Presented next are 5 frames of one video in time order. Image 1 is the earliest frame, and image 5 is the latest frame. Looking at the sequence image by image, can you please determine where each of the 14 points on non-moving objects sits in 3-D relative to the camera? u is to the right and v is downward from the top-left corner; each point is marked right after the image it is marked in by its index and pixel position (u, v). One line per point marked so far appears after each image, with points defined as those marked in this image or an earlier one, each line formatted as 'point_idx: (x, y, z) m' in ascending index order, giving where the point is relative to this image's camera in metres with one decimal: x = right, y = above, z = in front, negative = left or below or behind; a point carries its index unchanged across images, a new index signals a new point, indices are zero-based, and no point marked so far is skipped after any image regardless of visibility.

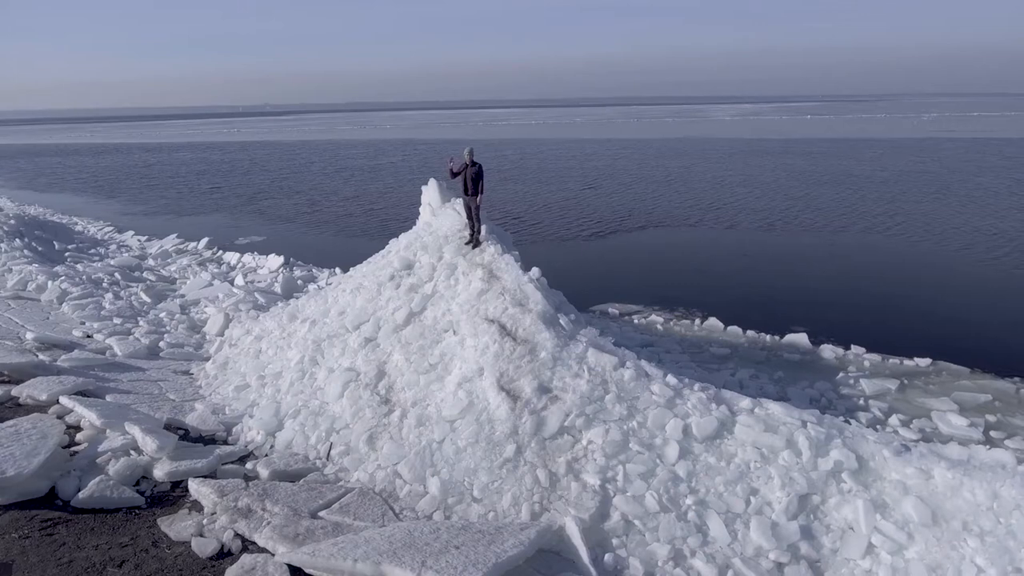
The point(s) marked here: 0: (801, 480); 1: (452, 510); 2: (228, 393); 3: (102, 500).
0: (+2.8, -1.8, +5.6) m
1: (-0.6, -2.2, +5.9) m
2: (-4.2, -1.5, +8.7) m
3: (-4.1, -2.1, +5.8) m
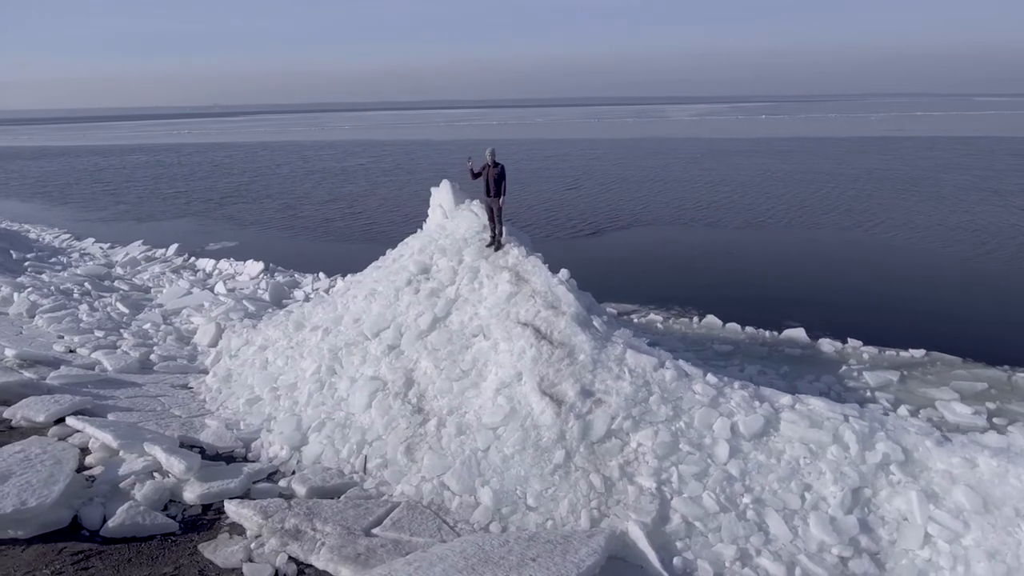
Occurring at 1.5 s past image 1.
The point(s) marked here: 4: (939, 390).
0: (+3.3, -1.8, +5.7) m
1: (0.0, -2.3, +5.7) m
2: (-3.9, -1.7, +8.3) m
3: (-3.5, -2.2, +5.5) m
4: (+6.9, -1.6, +9.5) m
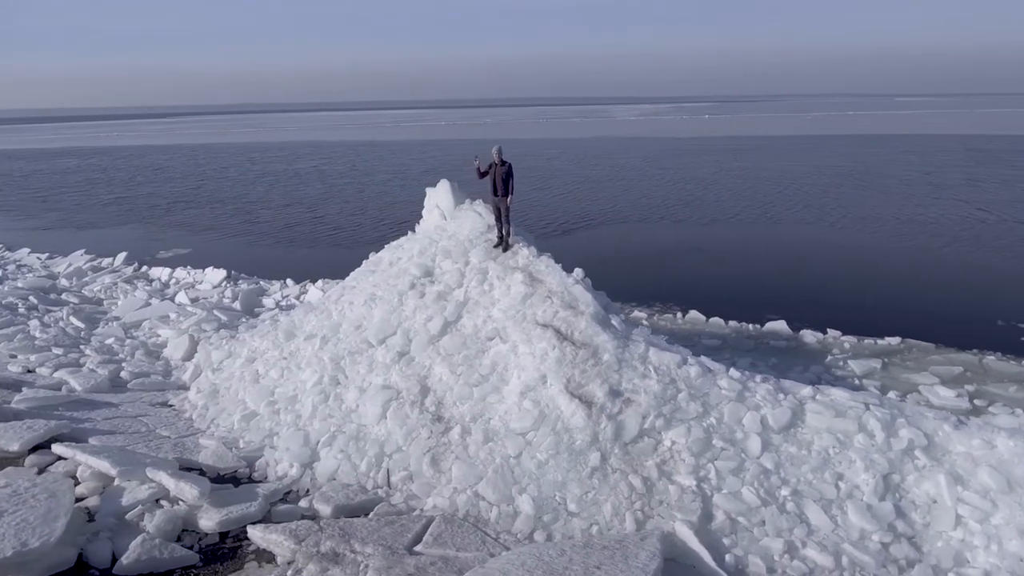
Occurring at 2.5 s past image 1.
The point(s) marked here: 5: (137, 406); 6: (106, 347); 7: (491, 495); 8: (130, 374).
0: (+3.7, -1.7, +5.9) m
1: (+0.4, -2.3, +5.6) m
2: (-3.7, -1.8, +7.8) m
3: (-3.1, -2.3, +5.0) m
4: (+6.9, -1.5, +9.9) m
5: (-5.5, -1.7, +8.6) m
6: (-7.5, -1.1, +10.9) m
7: (-0.2, -2.0, +5.8) m
8: (-6.3, -1.4, +9.6) m
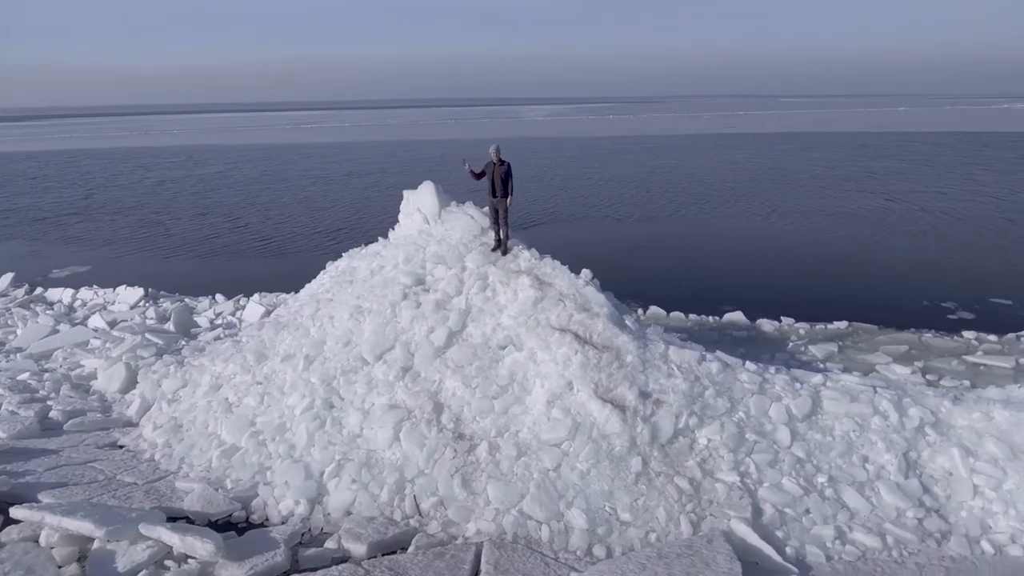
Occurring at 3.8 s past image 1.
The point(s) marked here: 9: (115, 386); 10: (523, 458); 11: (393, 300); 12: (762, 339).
0: (+4.1, -1.6, +6.1) m
1: (+0.9, -2.3, +5.3) m
2: (-3.5, -2.0, +6.9) m
3: (-2.5, -2.5, +4.2) m
4: (+6.6, -1.2, +10.7) m
5: (-5.4, -2.0, +7.4) m
6: (-7.8, -1.5, +9.3) m
7: (+0.2, -2.1, +5.5) m
8: (-6.3, -1.8, +8.3) m
9: (-6.1, -1.5, +9.1) m
10: (+0.1, -1.7, +5.9) m
11: (-1.5, -0.2, +7.5) m
12: (+5.0, -1.0, +11.6) m
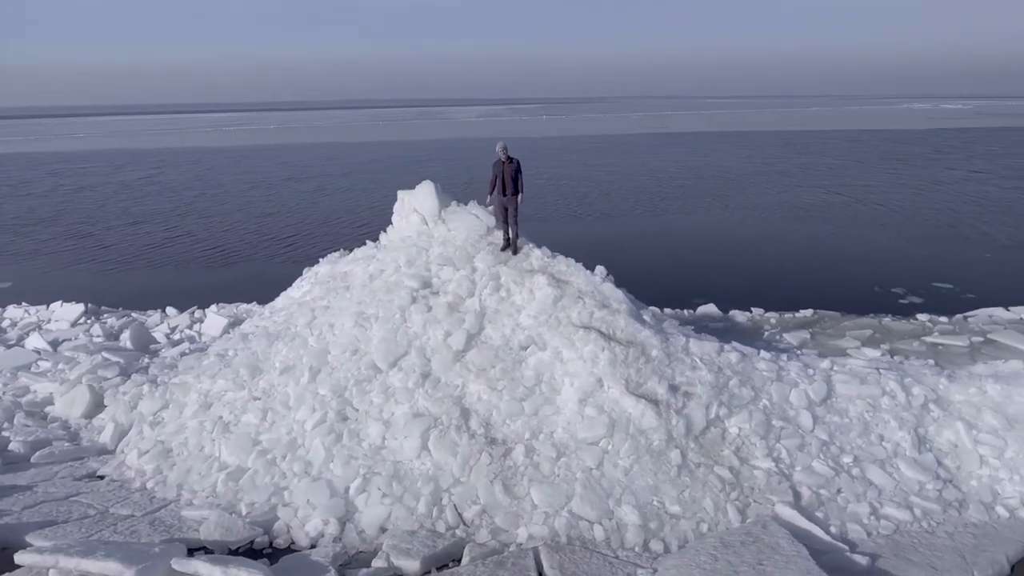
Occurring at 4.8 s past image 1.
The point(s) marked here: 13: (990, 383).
0: (+4.4, -1.4, +6.5) m
1: (+1.3, -2.2, +5.3) m
2: (-3.2, -2.1, +6.4) m
3: (-1.8, -2.6, +3.8) m
4: (+6.4, -1.0, +11.3) m
5: (-5.1, -2.2, +6.6) m
6: (-7.7, -1.8, +8.3) m
7: (+0.7, -2.1, +5.4) m
8: (-6.2, -2.0, +7.4) m
9: (-6.0, -1.7, +8.2) m
10: (+0.5, -1.7, +5.8) m
11: (-1.4, -0.2, +7.2) m
12: (+4.7, -0.9, +12.0) m
13: (+5.6, -1.1, +6.9) m
